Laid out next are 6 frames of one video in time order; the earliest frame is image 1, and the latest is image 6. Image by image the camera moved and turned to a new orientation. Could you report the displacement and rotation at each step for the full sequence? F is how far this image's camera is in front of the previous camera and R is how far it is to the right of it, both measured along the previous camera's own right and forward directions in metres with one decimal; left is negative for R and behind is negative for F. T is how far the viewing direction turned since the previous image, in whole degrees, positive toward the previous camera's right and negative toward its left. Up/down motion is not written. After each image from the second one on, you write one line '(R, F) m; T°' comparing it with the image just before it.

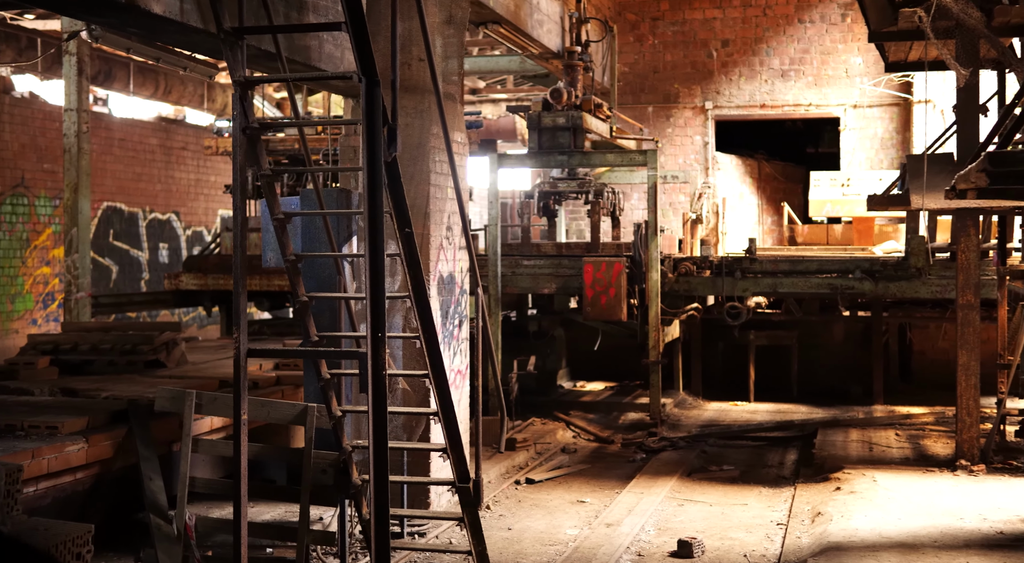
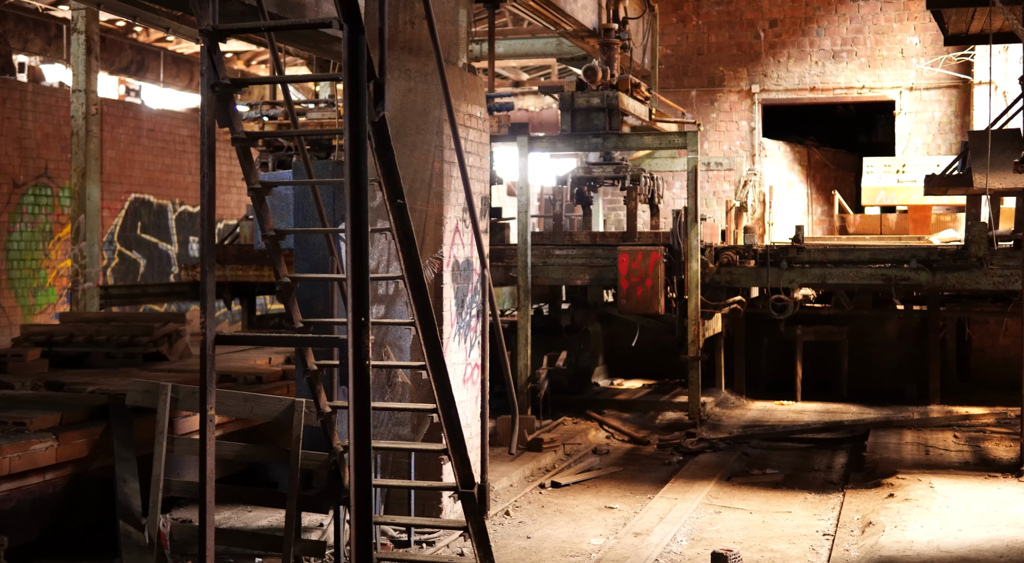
(+0.2, +0.9) m; -2°
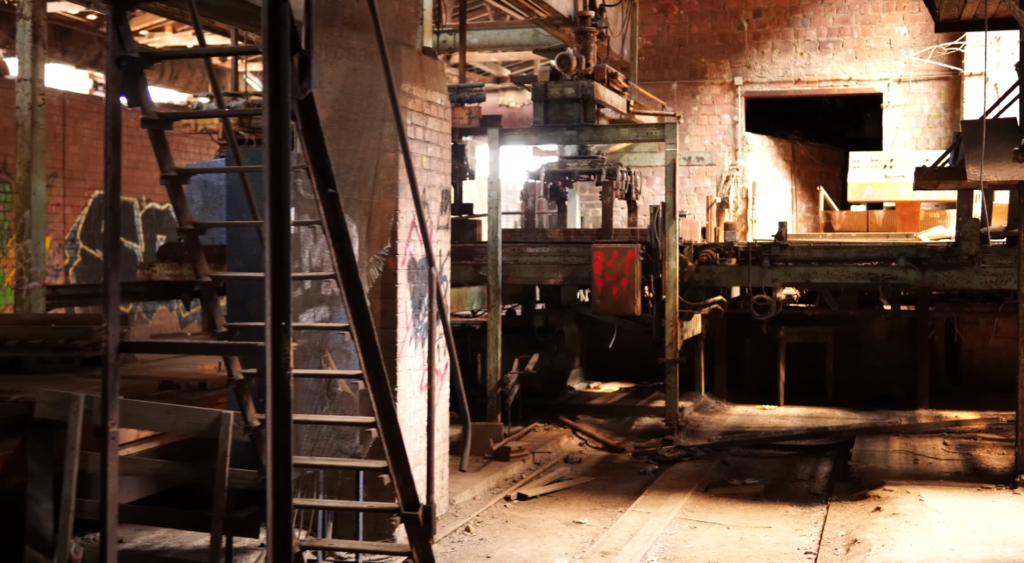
(+0.2, +0.7) m; +1°
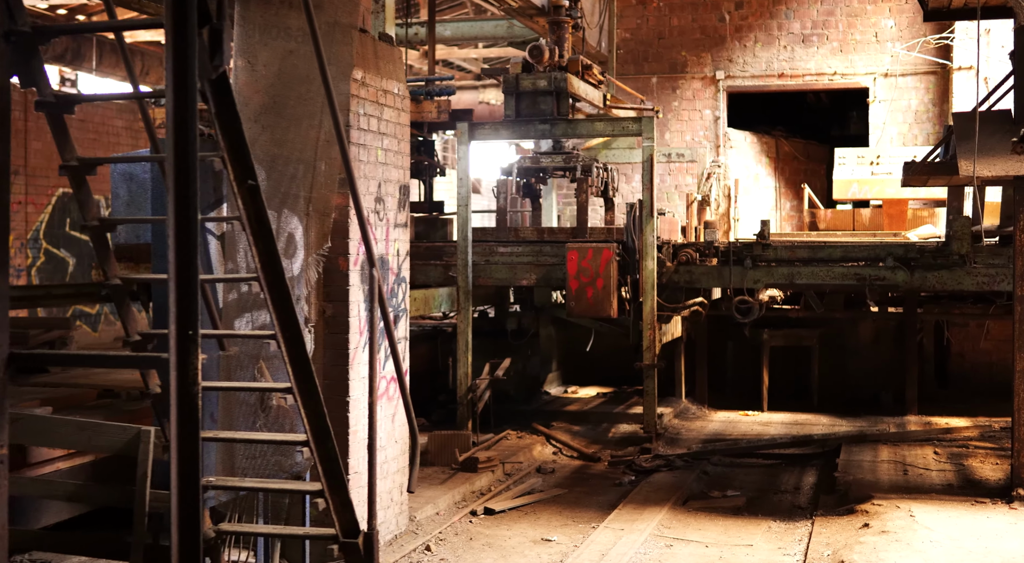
(+0.2, +0.6) m; +1°
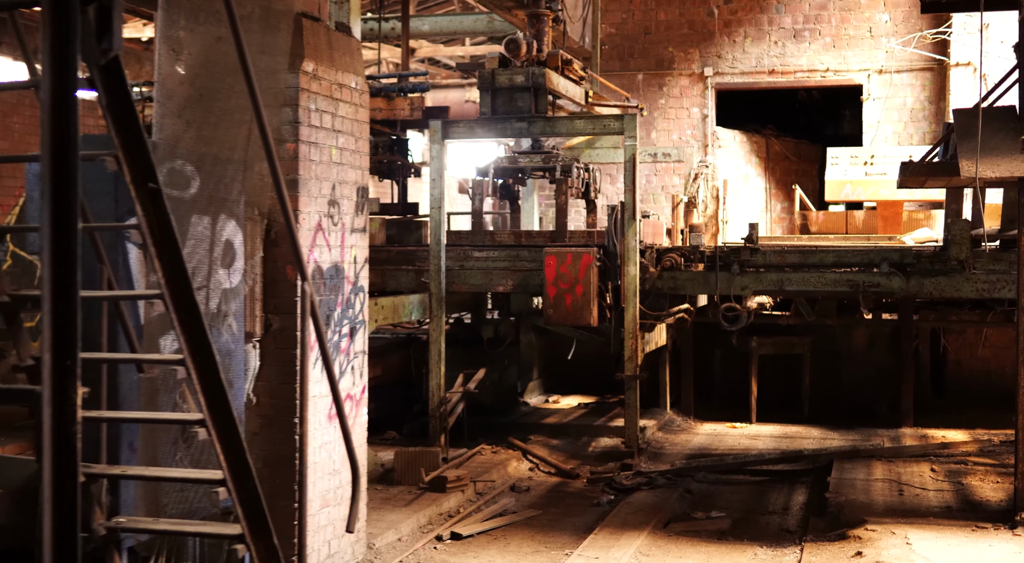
(+0.2, +0.7) m; 0°
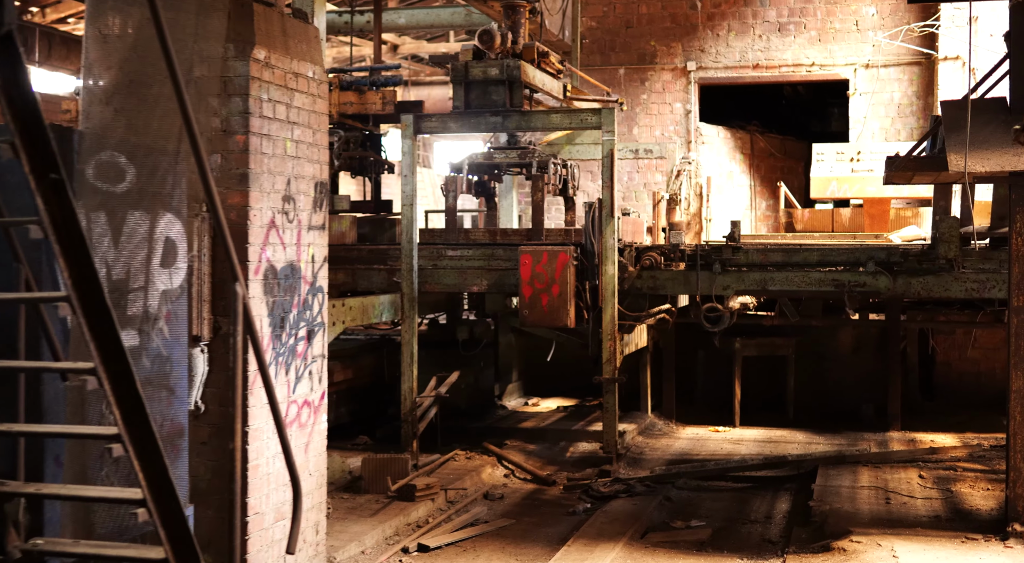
(+0.1, +0.4) m; 0°
